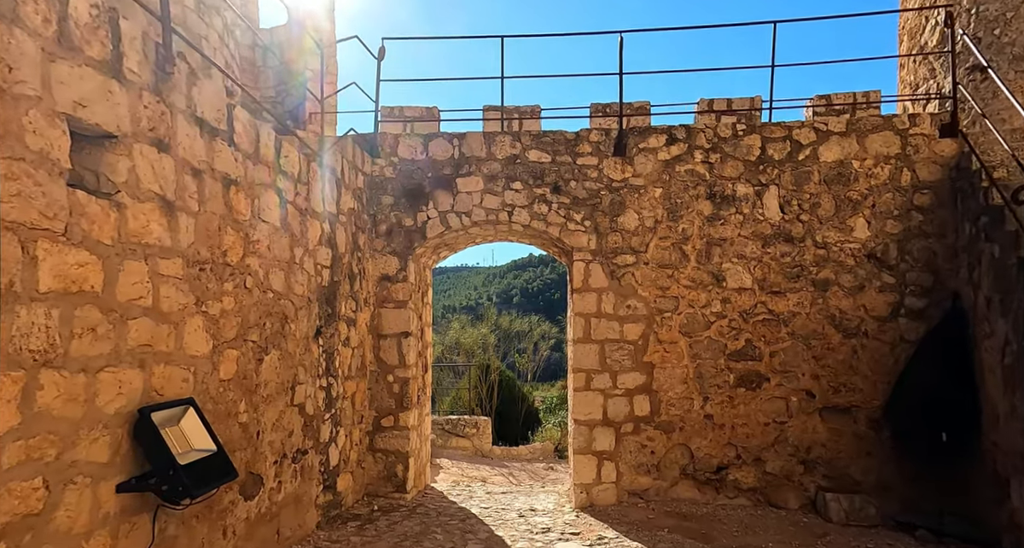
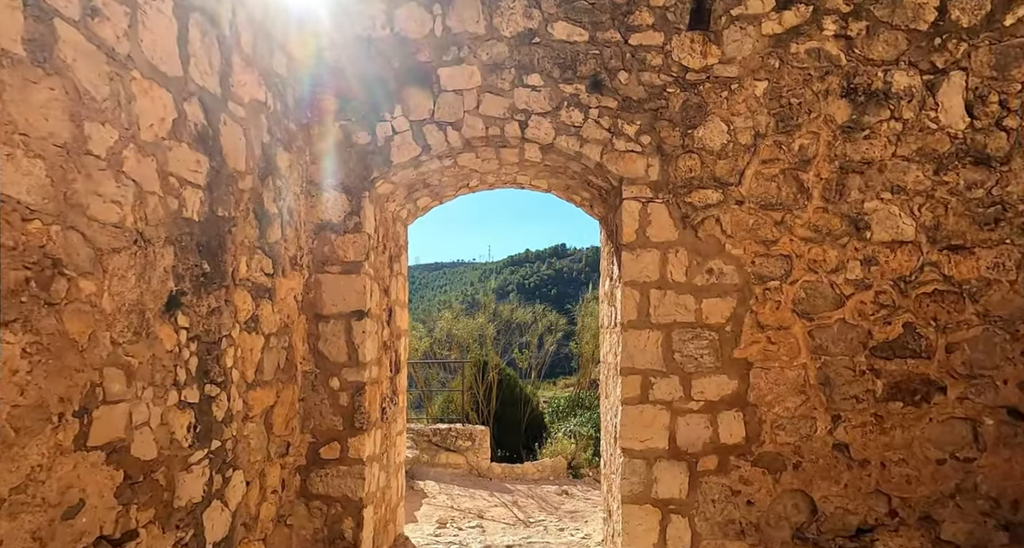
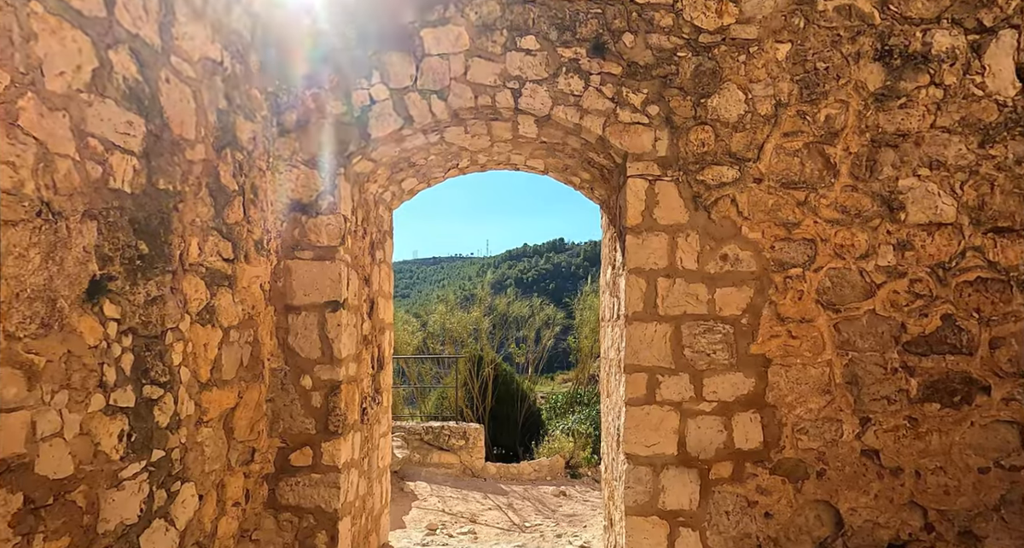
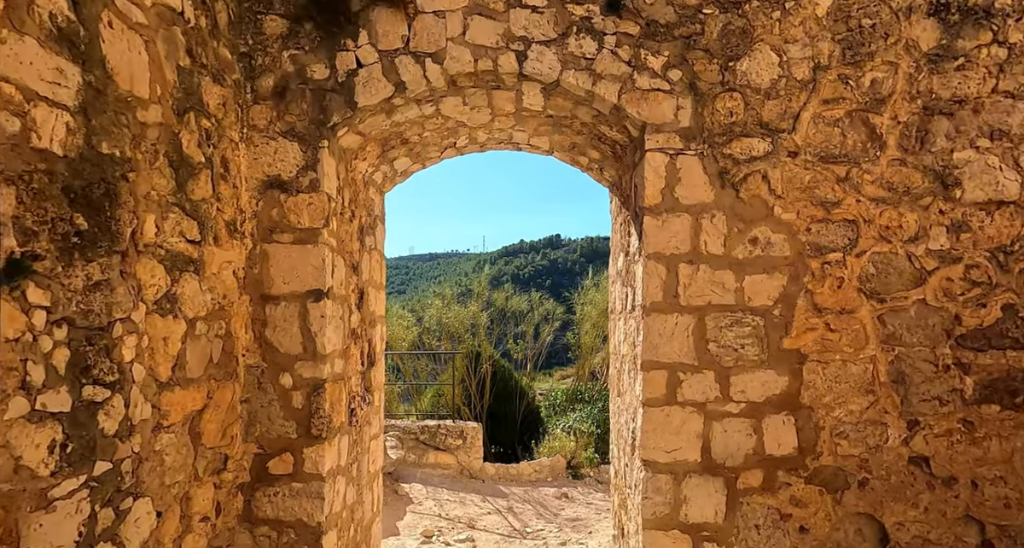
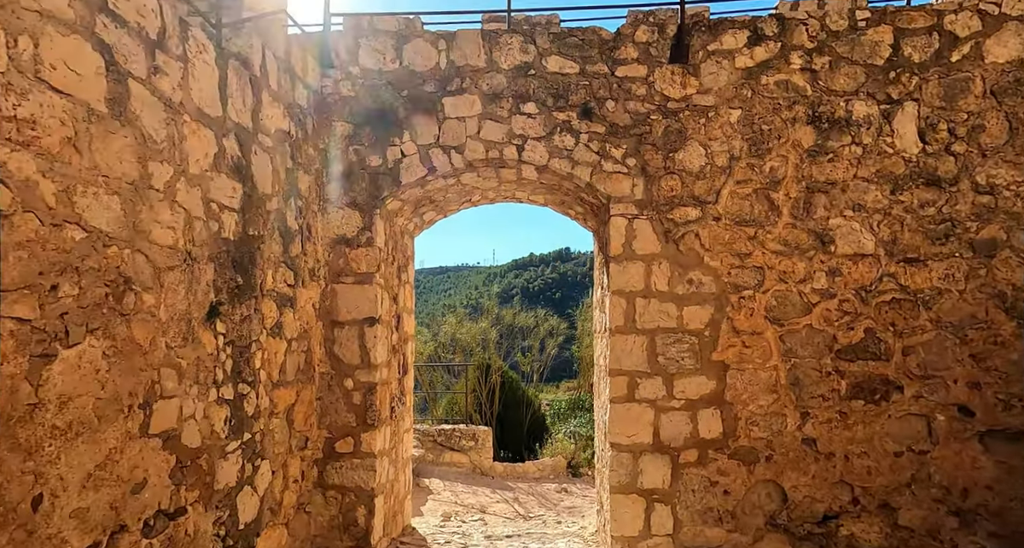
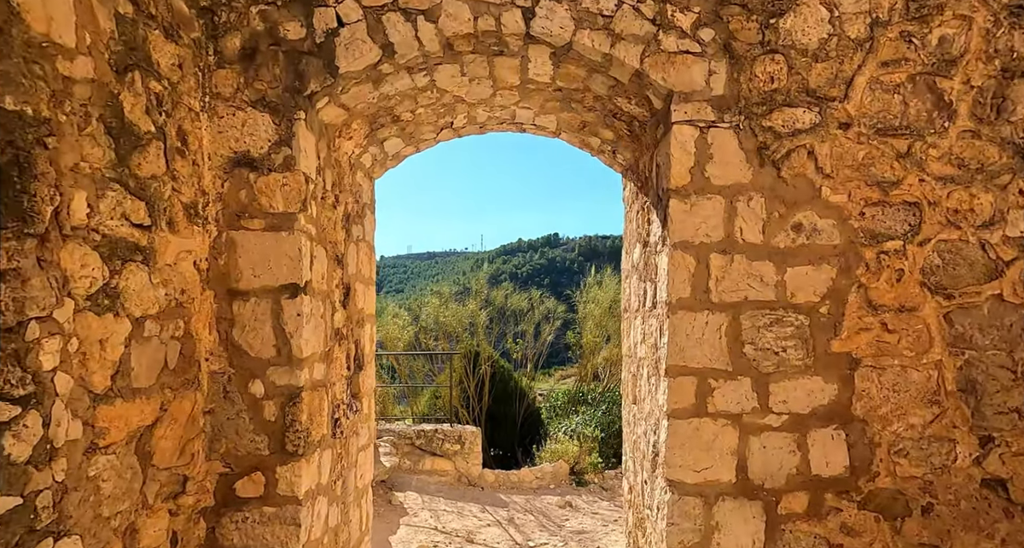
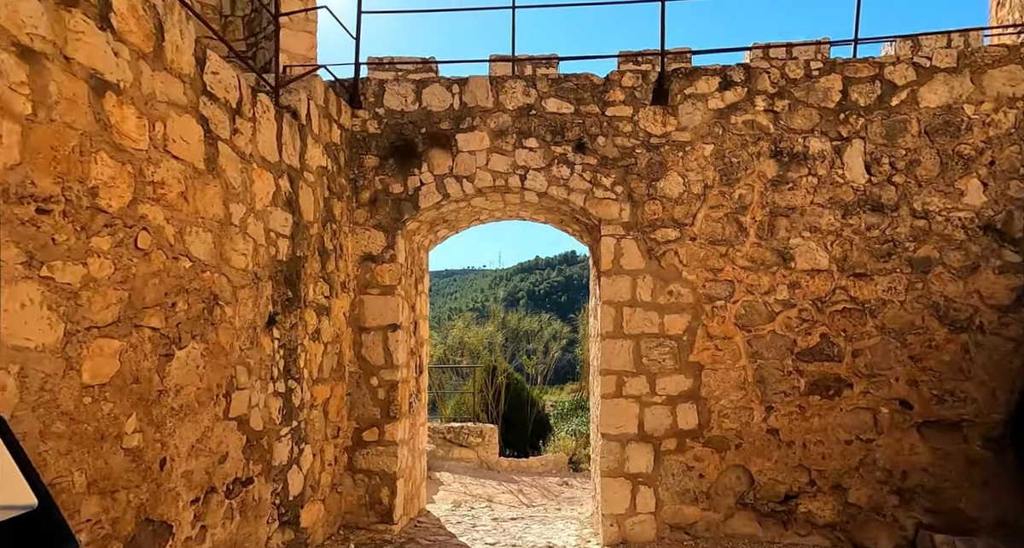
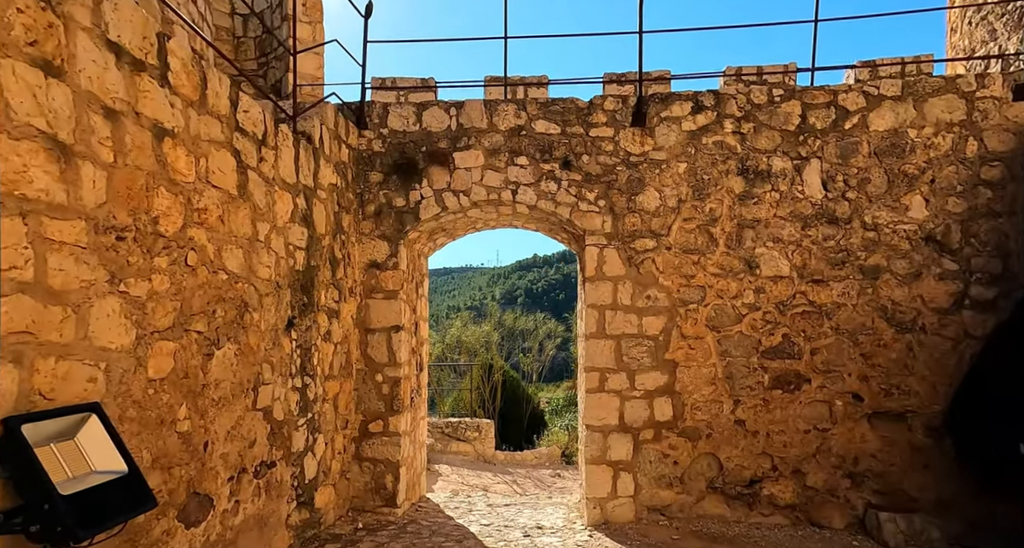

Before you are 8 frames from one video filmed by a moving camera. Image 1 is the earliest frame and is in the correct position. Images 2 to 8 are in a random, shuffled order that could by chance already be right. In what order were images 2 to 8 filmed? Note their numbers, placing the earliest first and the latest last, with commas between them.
8, 7, 5, 2, 3, 4, 6
